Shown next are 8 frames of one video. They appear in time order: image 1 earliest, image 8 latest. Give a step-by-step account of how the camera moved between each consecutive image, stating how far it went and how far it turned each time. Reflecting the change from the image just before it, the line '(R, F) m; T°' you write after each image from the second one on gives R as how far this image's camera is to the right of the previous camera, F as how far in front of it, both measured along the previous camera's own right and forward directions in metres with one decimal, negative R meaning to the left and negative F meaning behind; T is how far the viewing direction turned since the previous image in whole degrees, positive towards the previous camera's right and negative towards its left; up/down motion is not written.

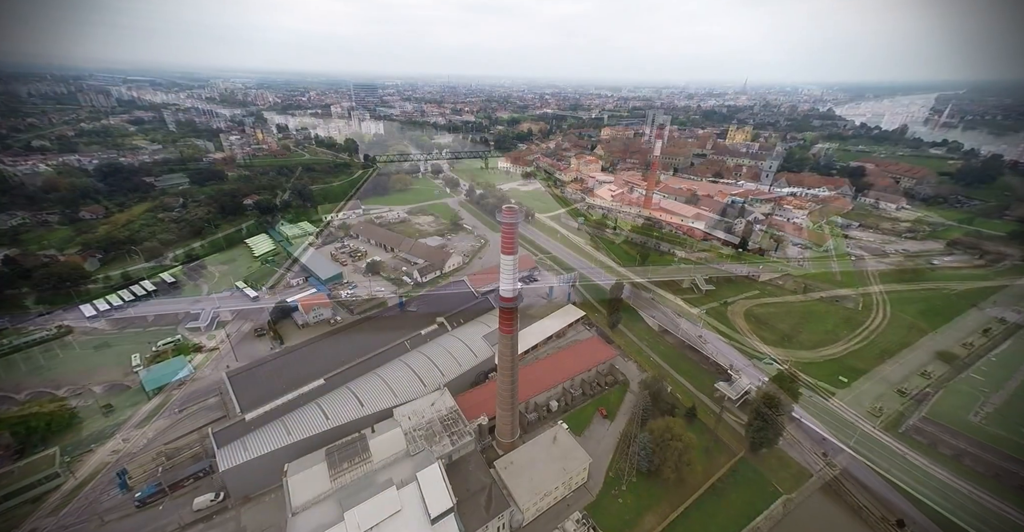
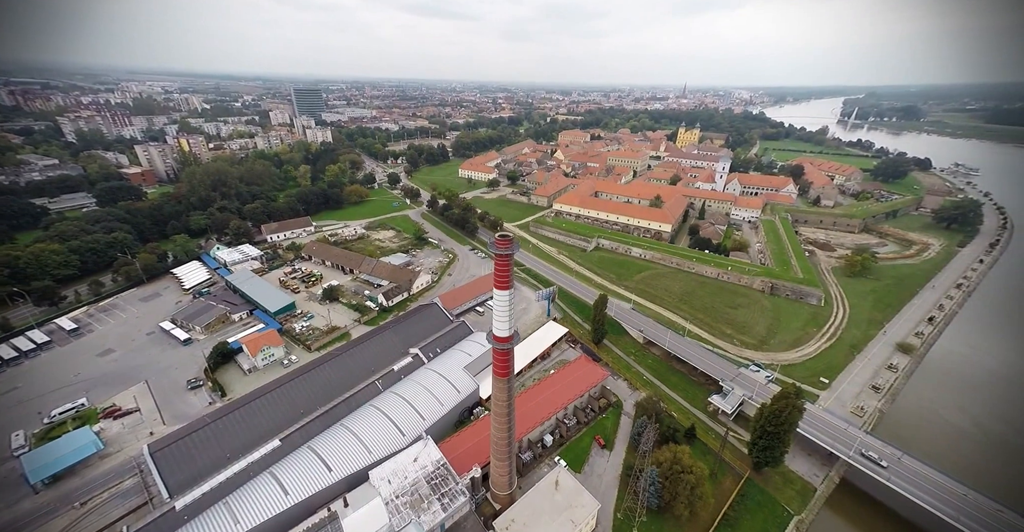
(-1.9, +3.0) m; +7°
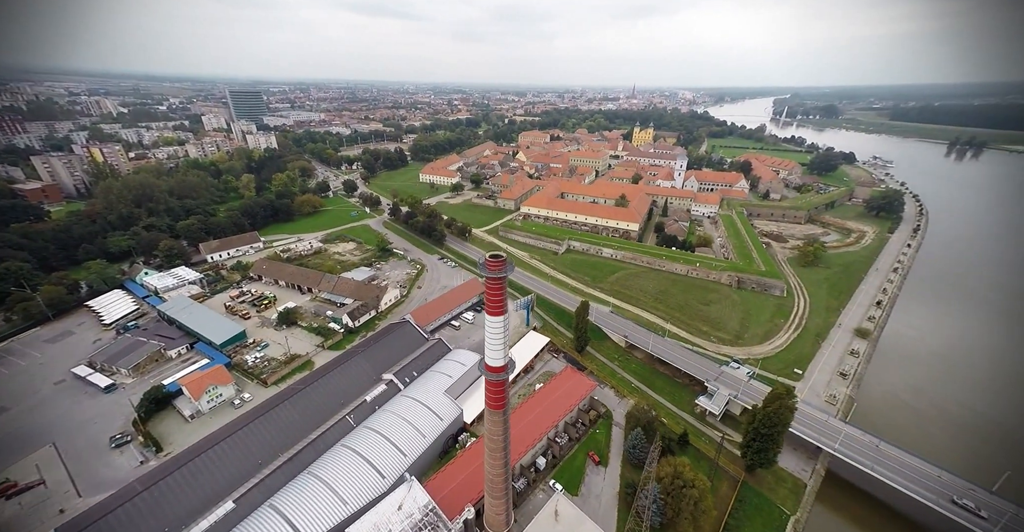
(-1.4, +2.3) m; +6°
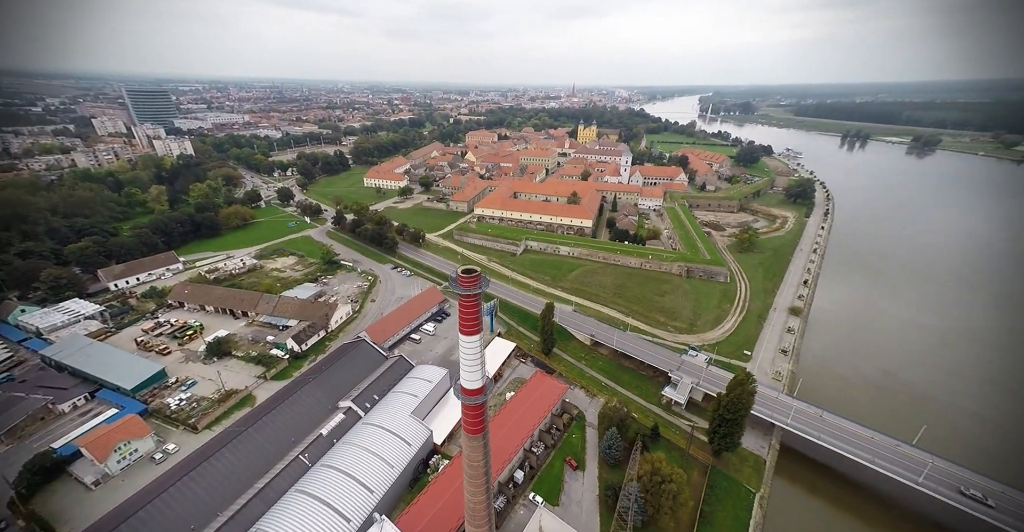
(-0.9, +1.5) m; +7°
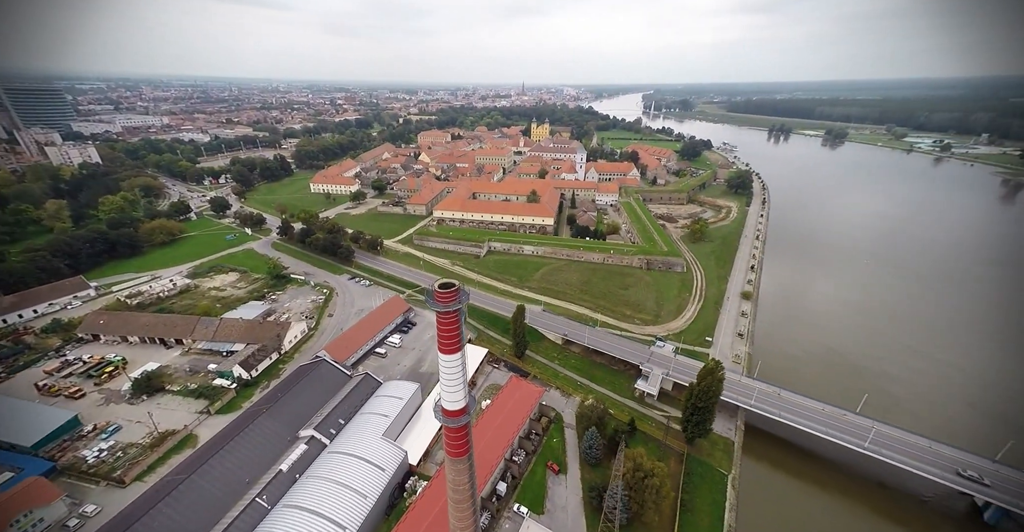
(-0.8, +1.3) m; +6°
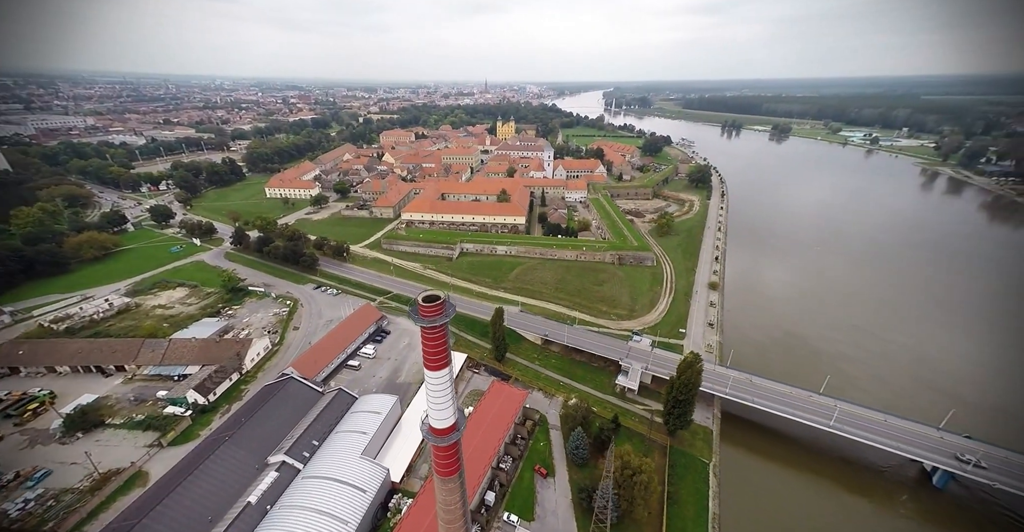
(-0.6, +0.9) m; +4°
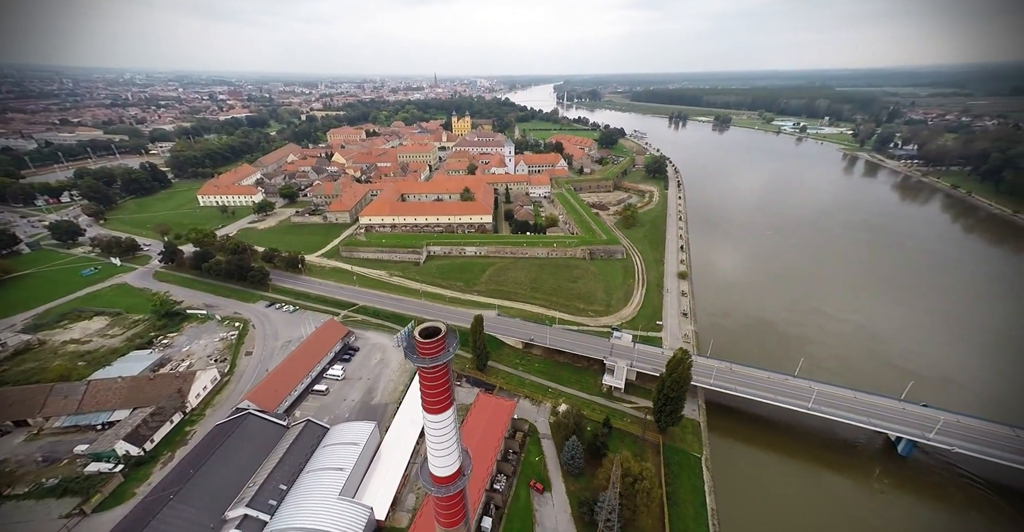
(-1.3, +2.1) m; +6°
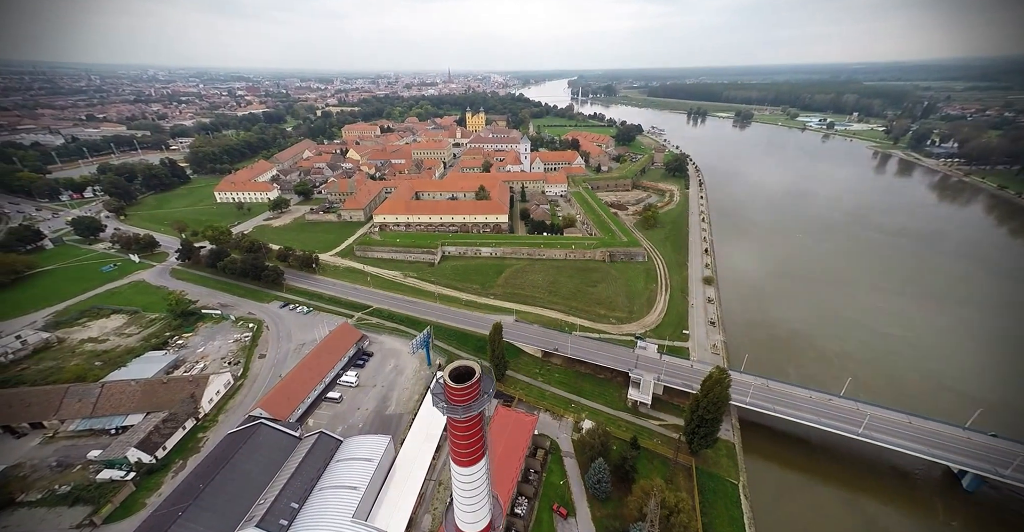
(-0.5, +1.1) m; -2°
